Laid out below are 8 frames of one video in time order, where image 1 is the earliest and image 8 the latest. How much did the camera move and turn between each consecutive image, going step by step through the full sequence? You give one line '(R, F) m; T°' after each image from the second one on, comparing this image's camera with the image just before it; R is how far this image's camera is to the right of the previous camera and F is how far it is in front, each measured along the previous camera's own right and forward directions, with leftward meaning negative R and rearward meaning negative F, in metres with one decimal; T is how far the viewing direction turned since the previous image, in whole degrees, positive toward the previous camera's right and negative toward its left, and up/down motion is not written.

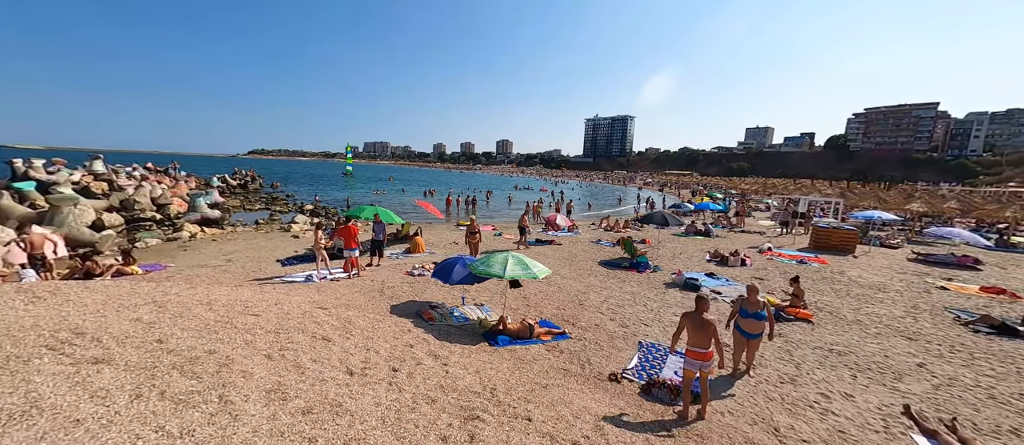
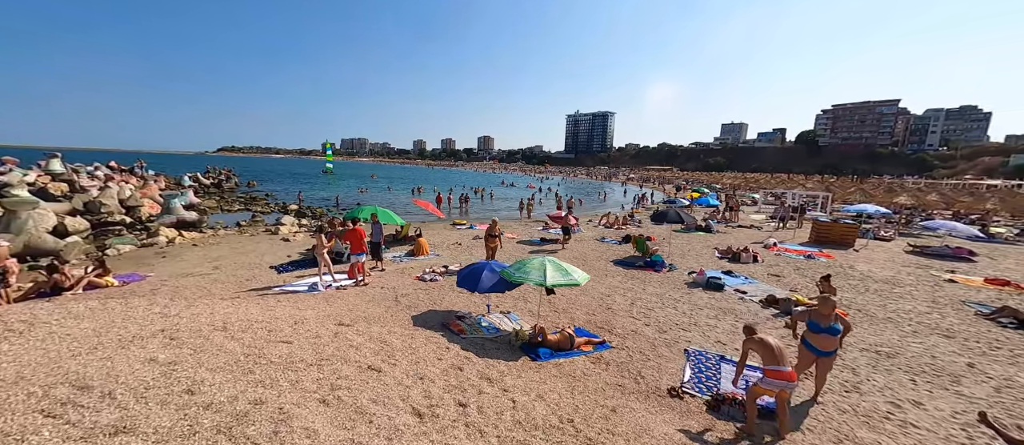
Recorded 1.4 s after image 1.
(-1.0, +0.6) m; +3°
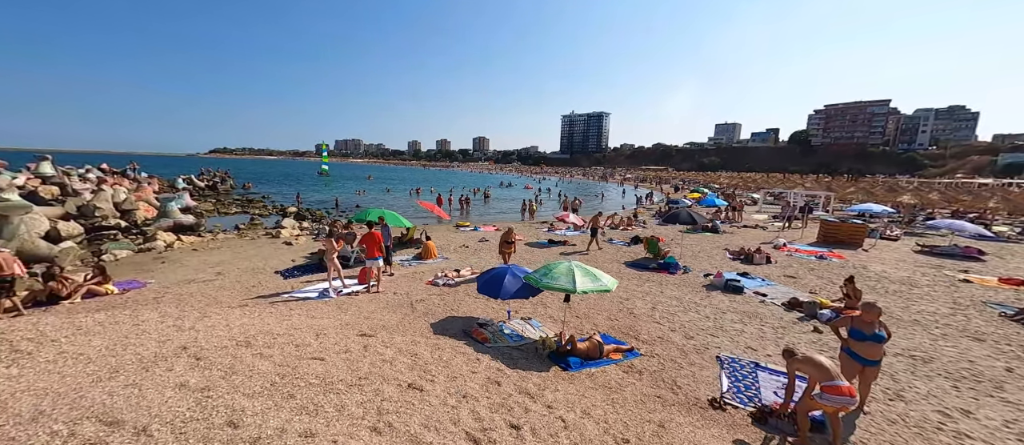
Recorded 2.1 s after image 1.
(-0.5, +0.3) m; +1°
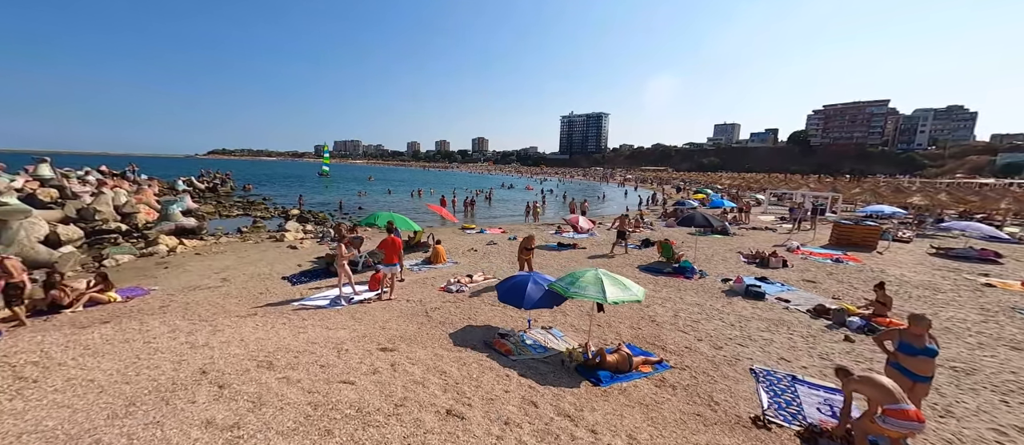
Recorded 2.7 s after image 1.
(-0.4, +0.3) m; 0°
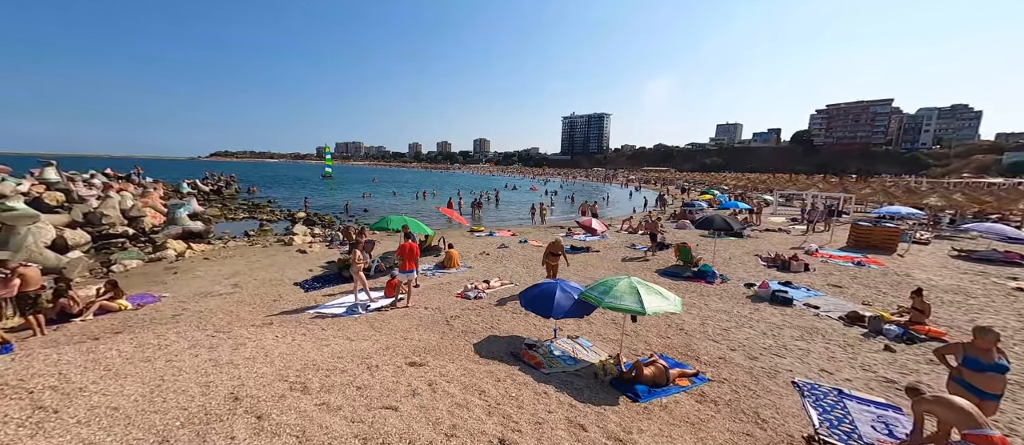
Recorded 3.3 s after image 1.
(-0.4, +0.3) m; 0°
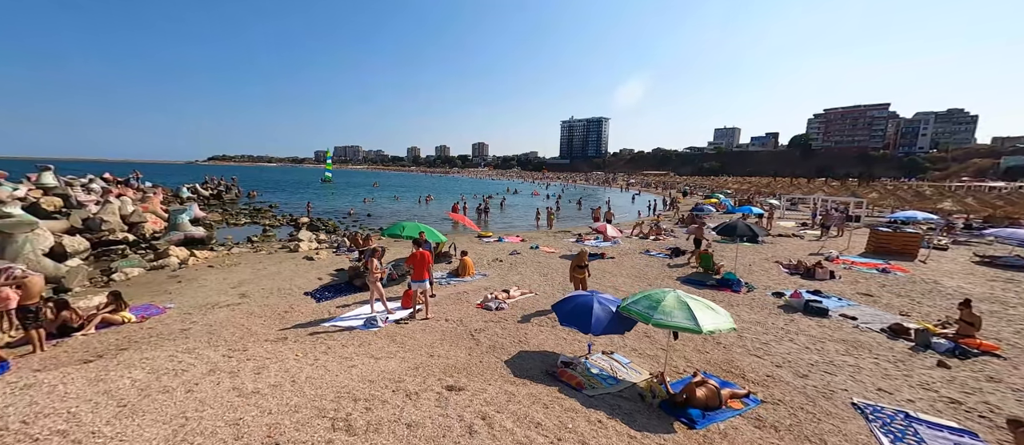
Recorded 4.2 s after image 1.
(-0.6, +0.4) m; 0°
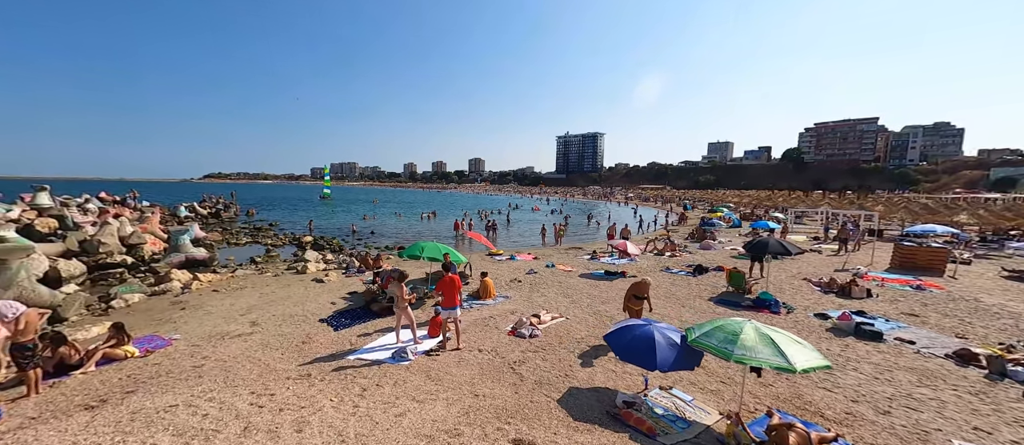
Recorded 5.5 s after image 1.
(-0.8, +0.5) m; +1°
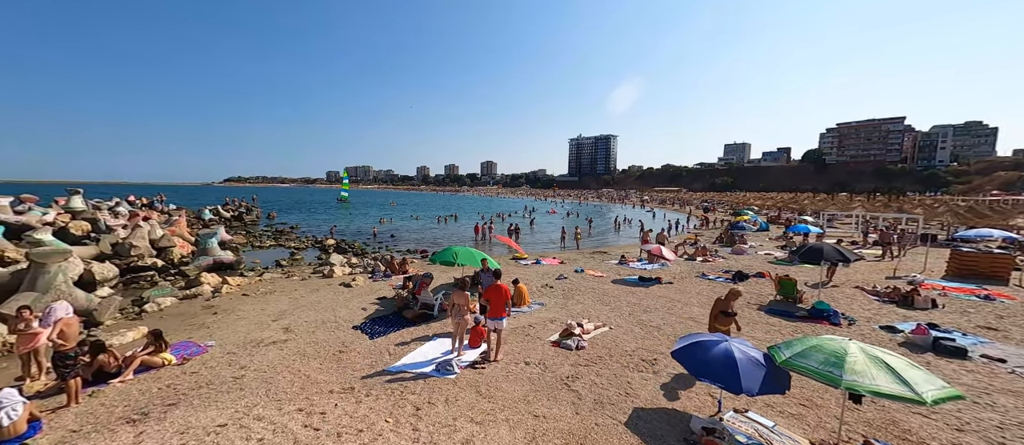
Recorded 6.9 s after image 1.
(-0.7, +0.4) m; -2°
